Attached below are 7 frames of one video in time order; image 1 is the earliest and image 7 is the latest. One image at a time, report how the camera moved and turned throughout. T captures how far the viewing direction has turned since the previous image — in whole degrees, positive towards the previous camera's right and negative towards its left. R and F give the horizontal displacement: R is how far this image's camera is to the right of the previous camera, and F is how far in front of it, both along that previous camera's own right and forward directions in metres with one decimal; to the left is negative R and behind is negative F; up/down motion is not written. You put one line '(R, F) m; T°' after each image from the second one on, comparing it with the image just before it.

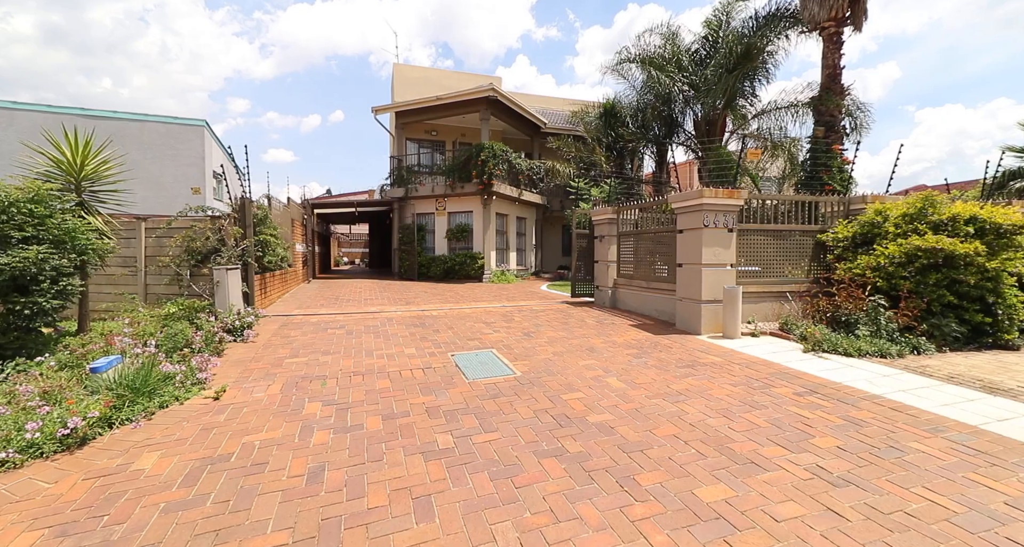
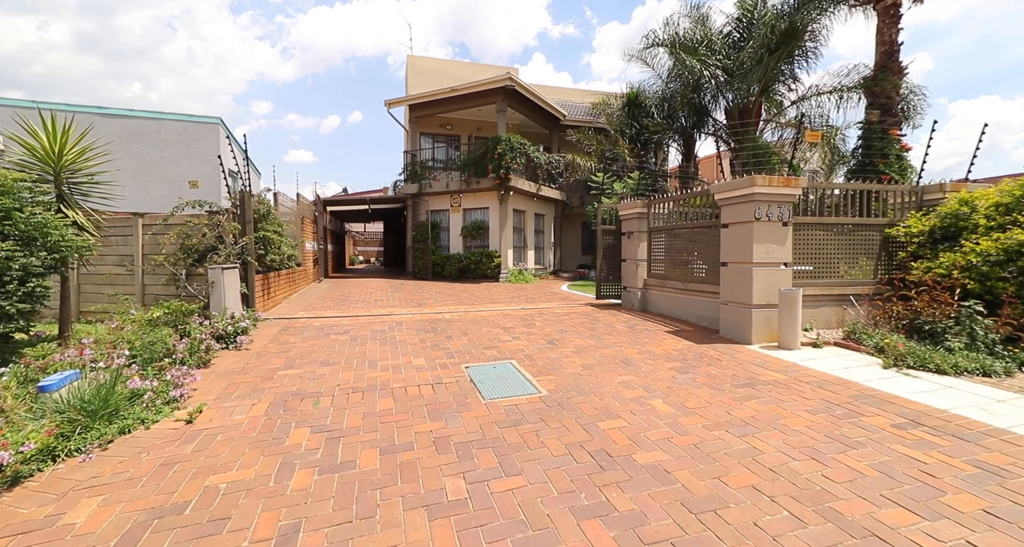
(-0.1, +0.7) m; -2°
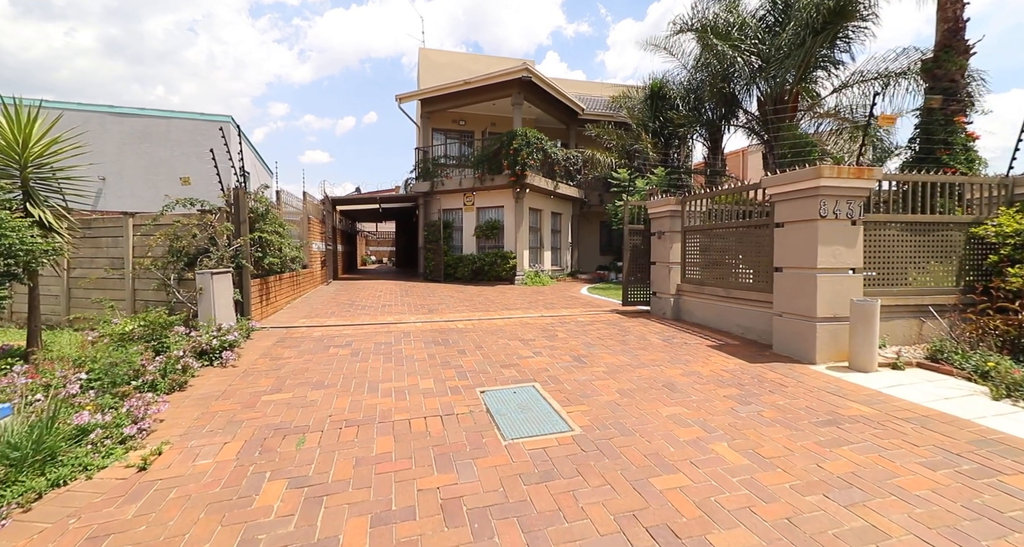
(-0.1, +0.7) m; -2°
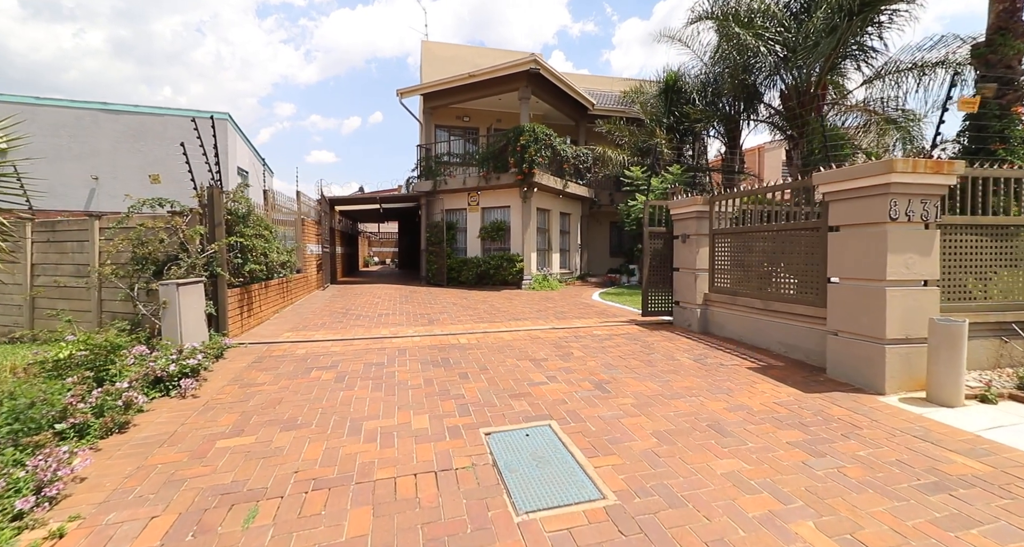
(-0.1, +0.7) m; -1°
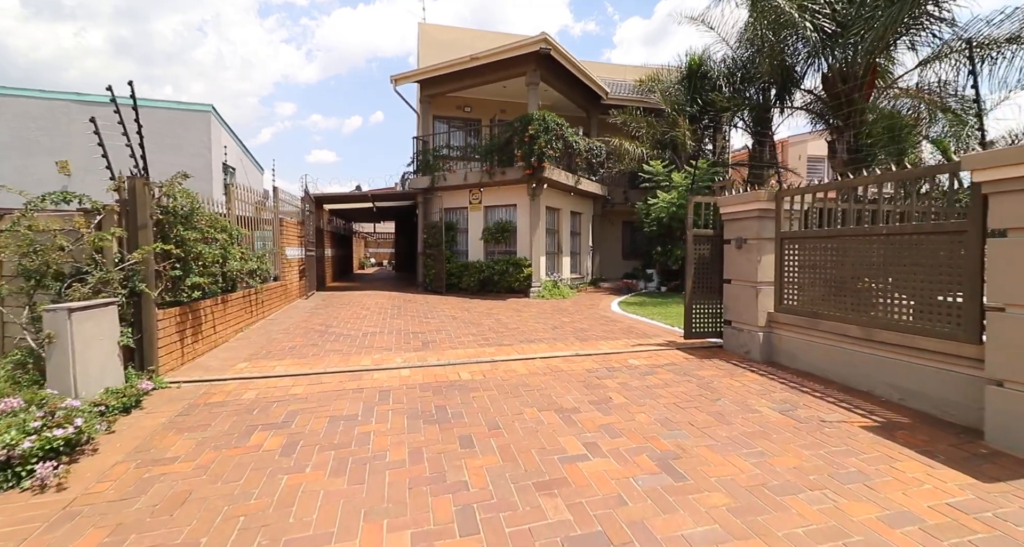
(-0.2, +1.4) m; 0°
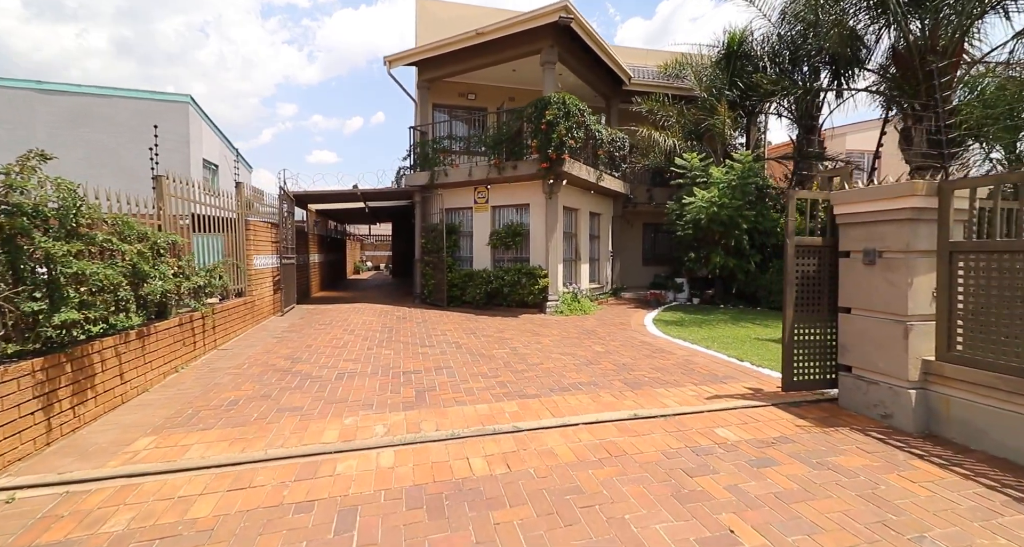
(-0.3, +1.7) m; 0°
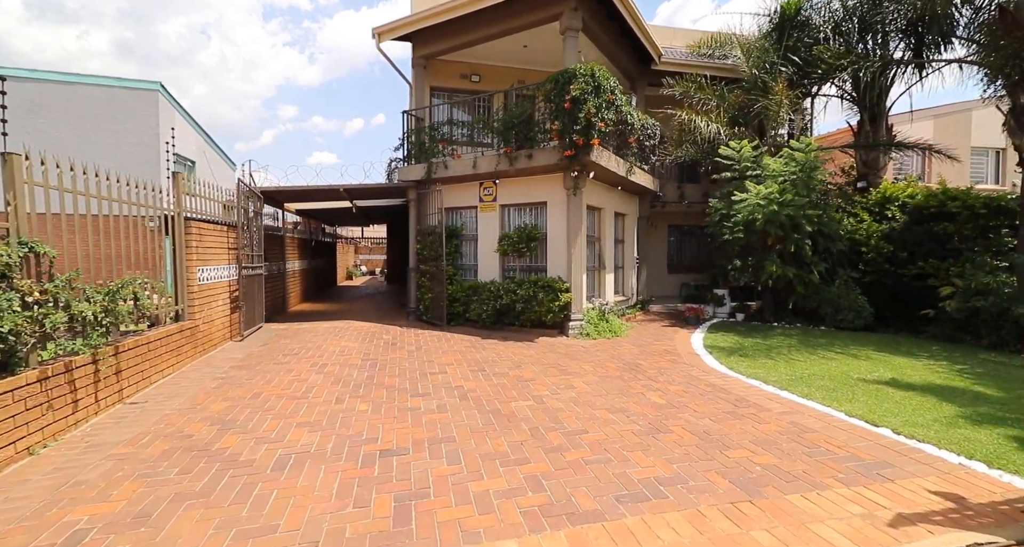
(-0.3, +1.8) m; 0°
